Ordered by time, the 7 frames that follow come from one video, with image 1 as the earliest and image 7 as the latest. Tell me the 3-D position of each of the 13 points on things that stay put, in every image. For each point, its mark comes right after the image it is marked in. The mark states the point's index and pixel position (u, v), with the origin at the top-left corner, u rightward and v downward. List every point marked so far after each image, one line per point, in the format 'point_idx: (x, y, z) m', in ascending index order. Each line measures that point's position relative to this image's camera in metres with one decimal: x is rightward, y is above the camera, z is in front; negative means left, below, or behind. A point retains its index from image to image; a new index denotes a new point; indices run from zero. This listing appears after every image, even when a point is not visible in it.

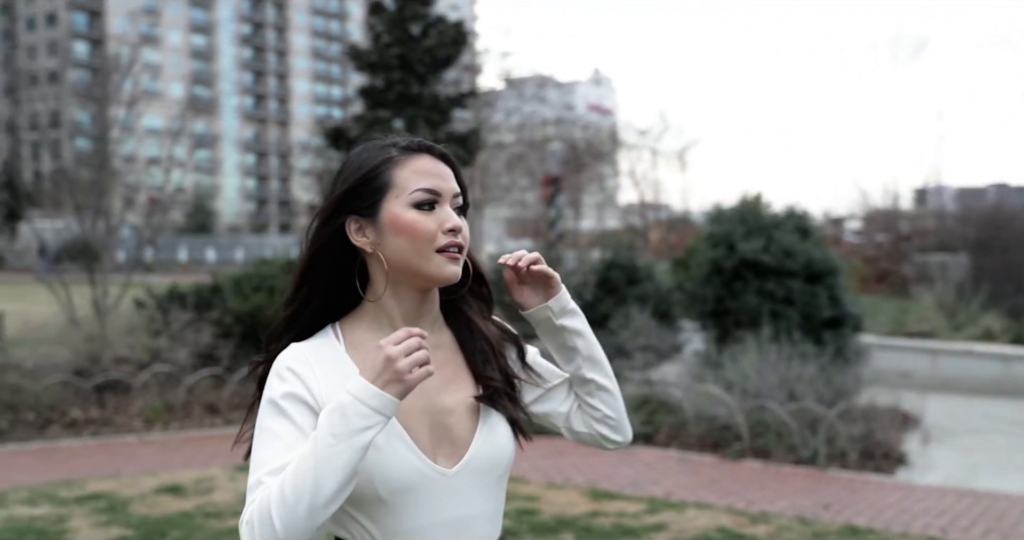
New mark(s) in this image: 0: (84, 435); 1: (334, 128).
0: (-3.8, -1.5, +8.6) m
1: (-2.2, +1.8, +12.0) m
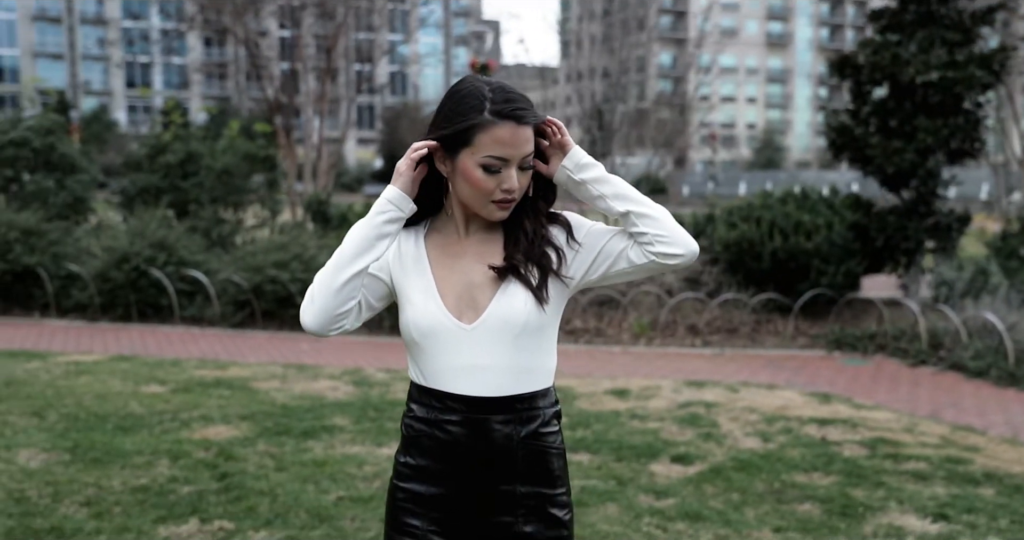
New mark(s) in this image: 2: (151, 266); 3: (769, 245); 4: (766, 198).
0: (+0.7, -0.7, +9.9) m
1: (+3.9, +2.6, +11.6) m
2: (-3.8, 0.0, +10.1) m
3: (+2.7, +0.3, +10.3) m
4: (+3.0, +0.9, +11.3) m
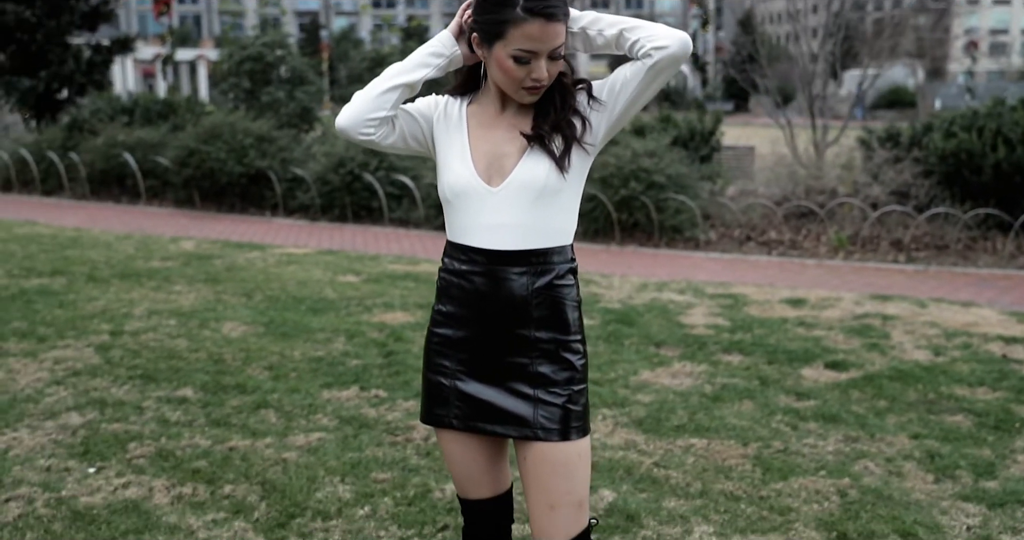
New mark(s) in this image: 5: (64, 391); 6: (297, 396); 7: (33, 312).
0: (+2.6, +0.2, +9.7) m
1: (+6.2, +3.5, +10.3) m
2: (-1.7, +1.1, +10.9) m
3: (+4.7, +1.1, +9.5) m
4: (+5.2, +1.8, +10.4) m
5: (-2.1, -0.6, +4.5) m
6: (-1.0, -0.6, +4.5) m
7: (-2.9, -0.3, +5.9) m
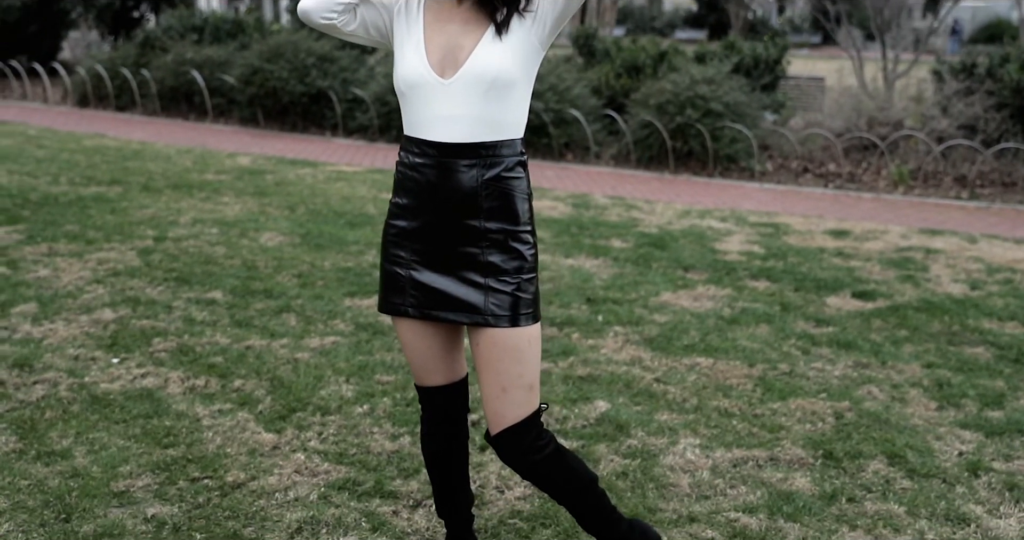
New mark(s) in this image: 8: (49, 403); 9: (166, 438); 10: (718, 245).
0: (+3.1, +0.8, +9.4) m
1: (+6.8, +4.0, +9.6) m
2: (-1.0, +2.0, +10.9) m
3: (+5.2, +1.7, +9.1) m
4: (+5.8, +2.4, +9.9) m
5: (-2.0, -0.1, +4.7) m
6: (-0.9, -0.2, +4.7) m
7: (-2.7, +0.3, +6.2) m
8: (-1.6, -0.5, +3.4) m
9: (-1.1, -0.6, +3.2) m
10: (+1.3, +0.2, +6.3) m
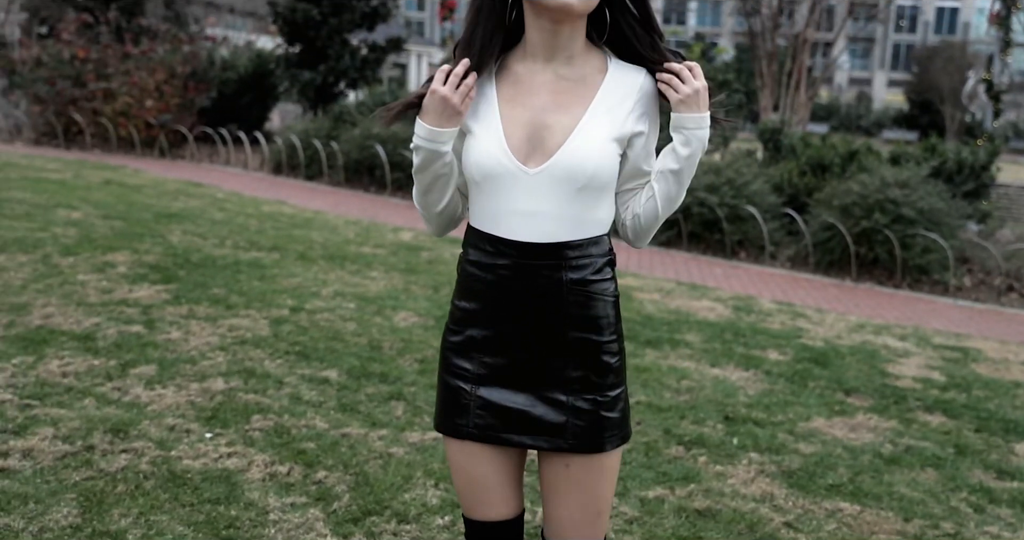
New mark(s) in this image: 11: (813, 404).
0: (+4.5, -0.3, +8.4) m
1: (+8.5, +2.6, +8.1) m
2: (+0.9, +1.0, +10.7) m
3: (+6.6, +0.4, +7.7) m
4: (+7.4, +1.0, +8.4) m
5: (-1.4, -0.4, +4.7) m
6: (-0.4, -0.6, +4.4) m
7: (-1.8, -0.1, +6.2) m
8: (-1.3, -0.7, +3.3) m
9: (-0.9, -0.8, +3.0) m
10: (+2.2, -0.6, +5.6) m
11: (+1.5, -0.7, +4.7) m
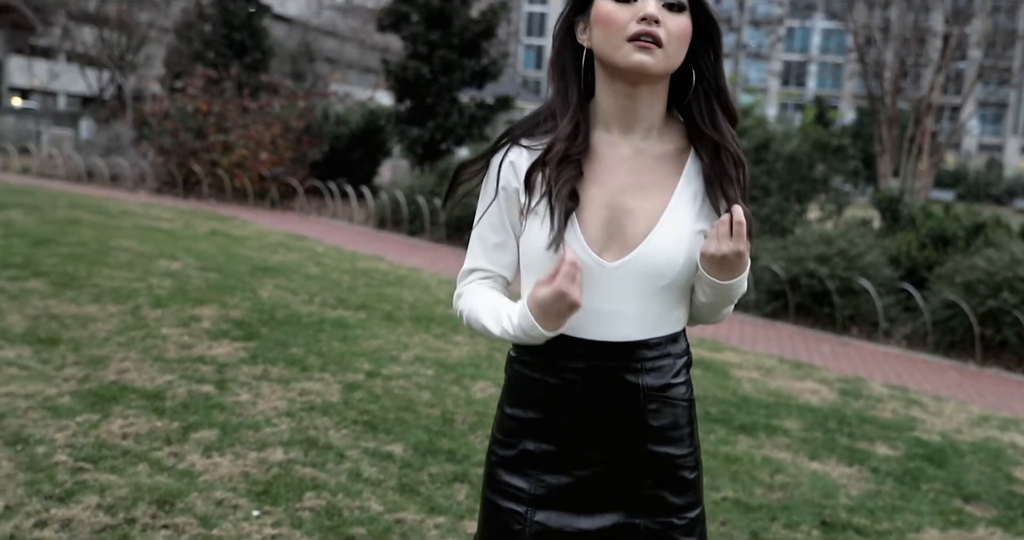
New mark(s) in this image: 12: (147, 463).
0: (+5.3, -1.0, +7.5) m
1: (+9.3, +1.7, +6.9) m
2: (+2.0, +0.3, +10.3) m
3: (+7.3, -0.4, +6.6) m
4: (+8.2, +0.2, +7.3) m
5: (-1.0, -0.7, +4.5) m
6: (0.0, -0.9, +4.1) m
7: (-1.2, -0.5, +6.1) m
8: (-1.1, -0.9, +3.1) m
9: (-0.7, -1.0, +2.7) m
10: (+2.6, -1.0, +5.0) m
11: (+1.8, -1.1, +4.2) m
12: (-1.5, -0.8, +3.9) m
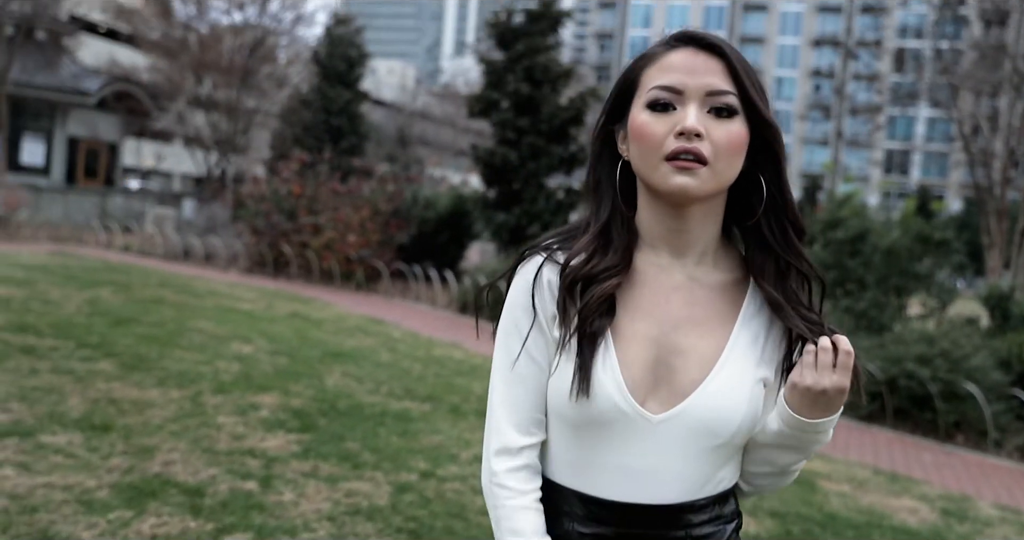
0: (+5.7, -1.8, +6.6) m
1: (+9.8, +0.9, +5.8) m
2: (+2.8, -0.7, +9.8) m
3: (+7.7, -1.1, +5.6) m
4: (+8.7, -0.7, +6.2) m
5: (-0.8, -1.1, +4.2) m
6: (+0.1, -1.3, +3.7) m
7: (-0.8, -1.0, +5.9) m
8: (-1.0, -1.2, +2.8) m
9: (-0.7, -1.3, +2.4) m
10: (+2.9, -1.6, +4.3) m
11: (+2.0, -1.5, +3.6) m
12: (-1.3, -1.1, +3.6) m
